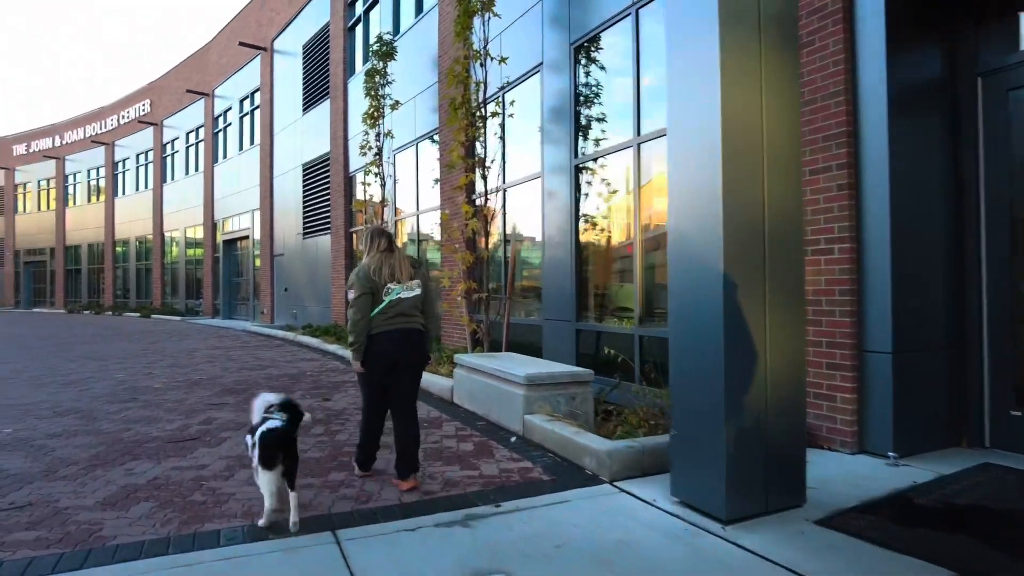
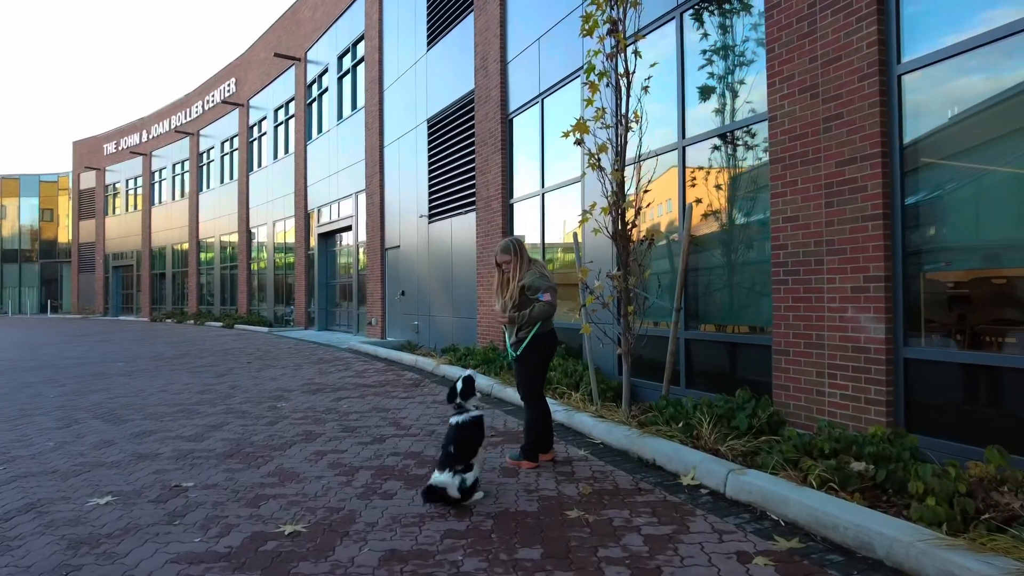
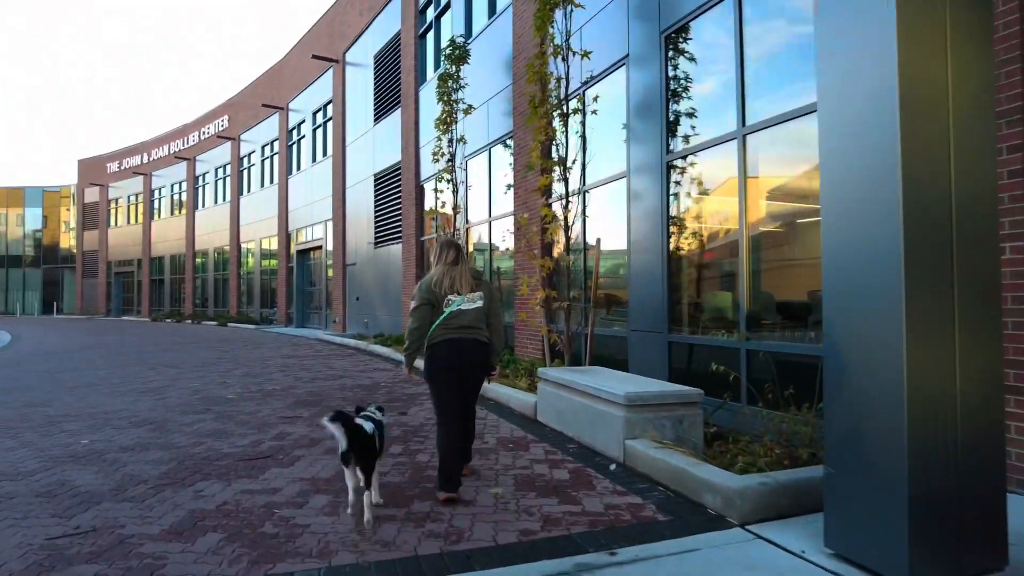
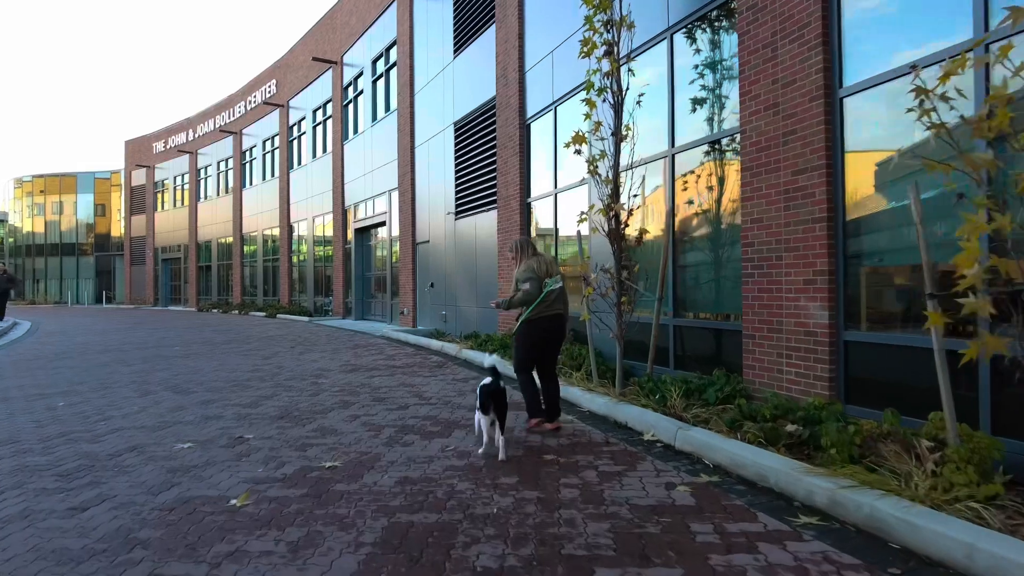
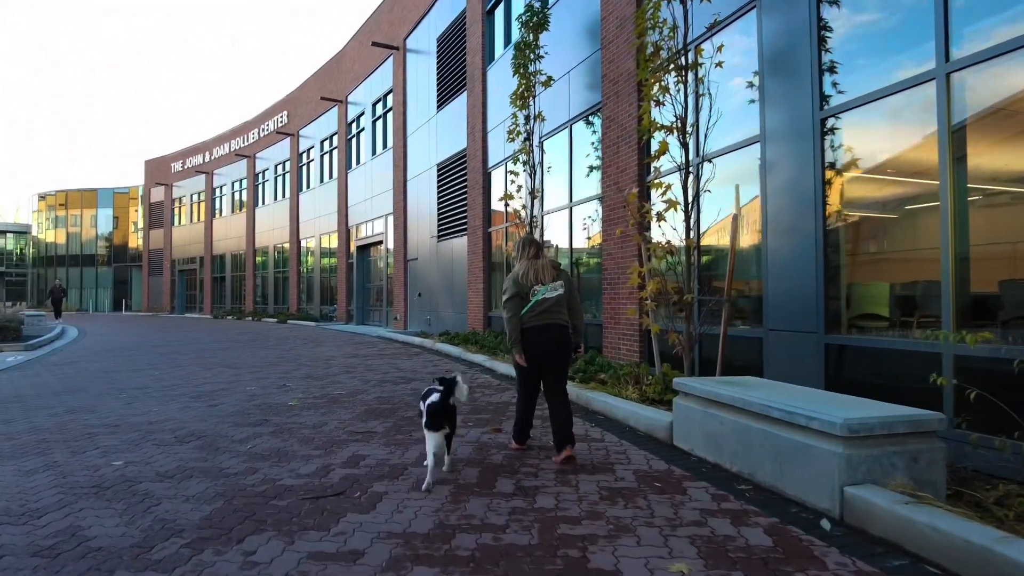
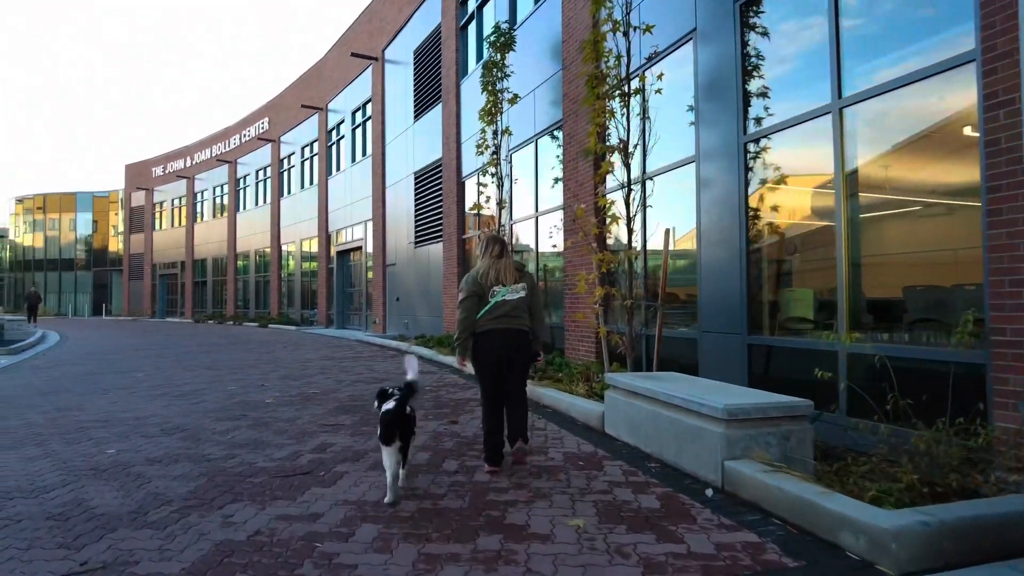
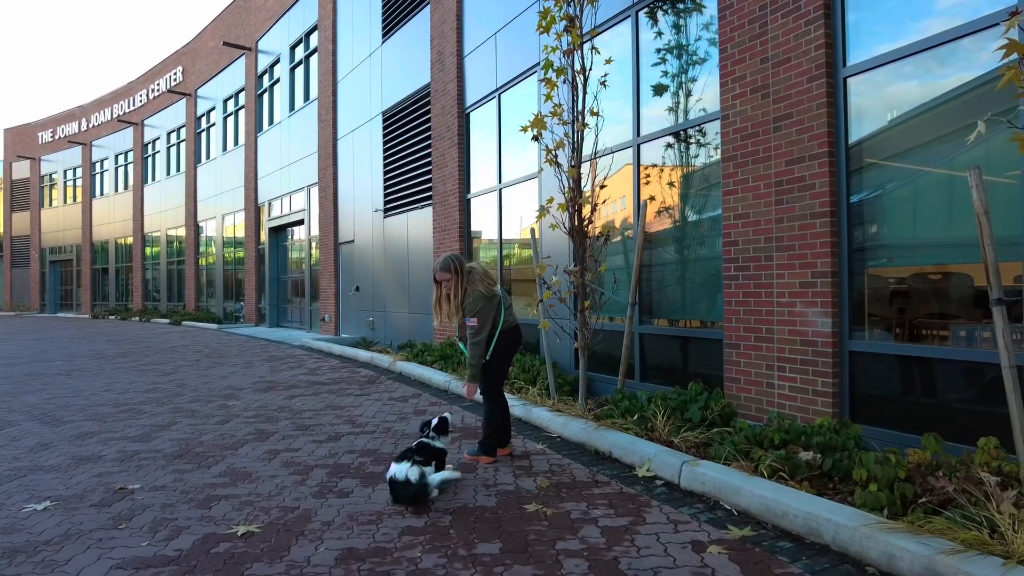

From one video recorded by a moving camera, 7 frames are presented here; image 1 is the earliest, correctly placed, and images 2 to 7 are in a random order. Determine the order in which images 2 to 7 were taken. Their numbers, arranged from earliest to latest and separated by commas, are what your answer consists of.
3, 6, 5, 4, 2, 7
